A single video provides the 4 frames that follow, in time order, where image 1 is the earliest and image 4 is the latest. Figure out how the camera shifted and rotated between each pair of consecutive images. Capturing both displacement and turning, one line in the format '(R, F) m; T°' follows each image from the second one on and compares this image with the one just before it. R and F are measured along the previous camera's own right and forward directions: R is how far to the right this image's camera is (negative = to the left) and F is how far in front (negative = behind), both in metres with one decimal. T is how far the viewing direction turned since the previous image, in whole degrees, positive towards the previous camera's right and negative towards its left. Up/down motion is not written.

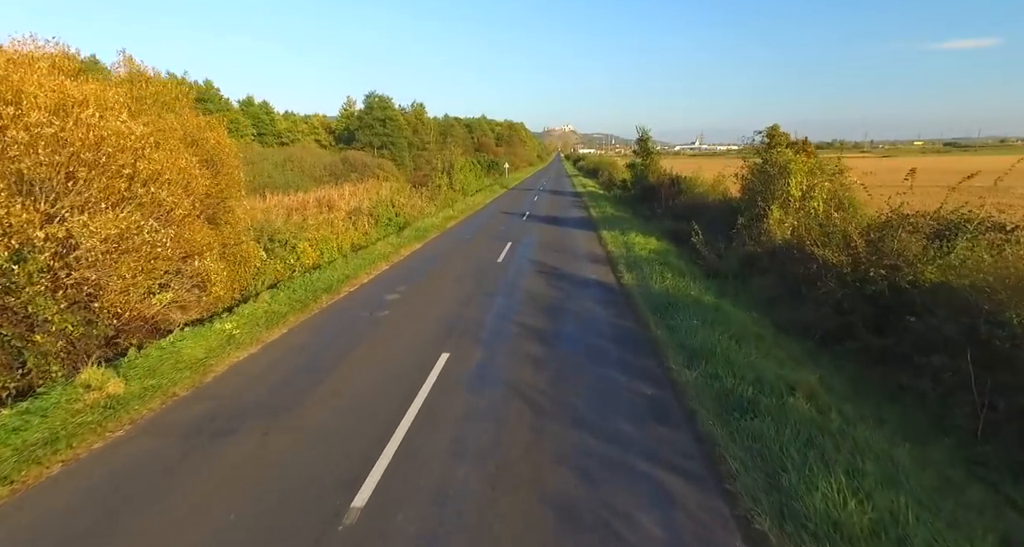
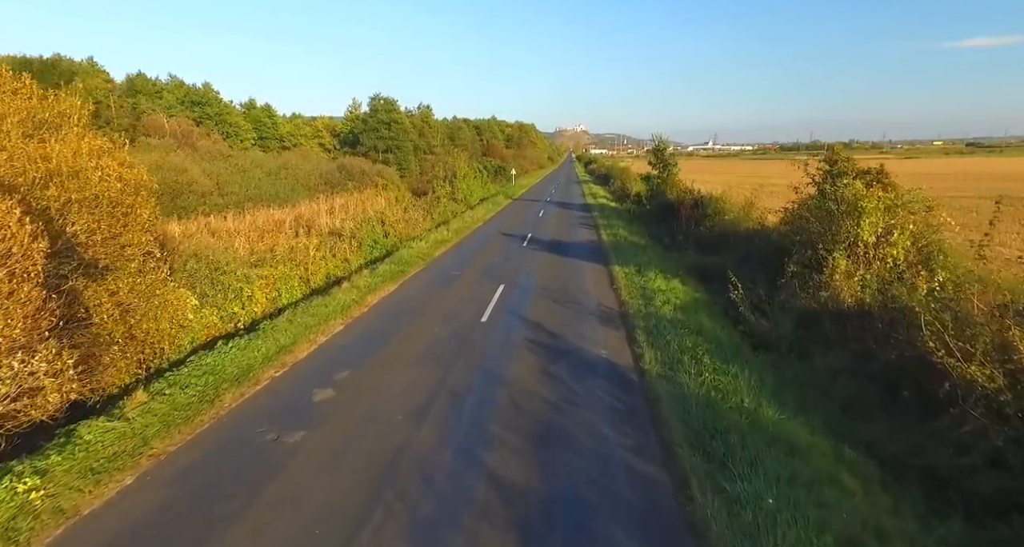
(+0.3, +2.1) m; -1°
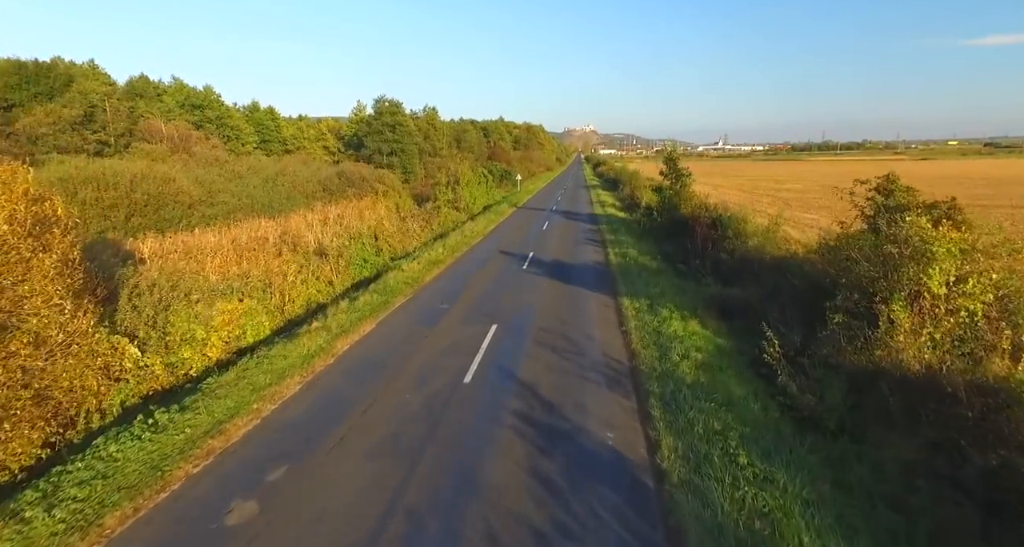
(+0.2, +1.3) m; -1°
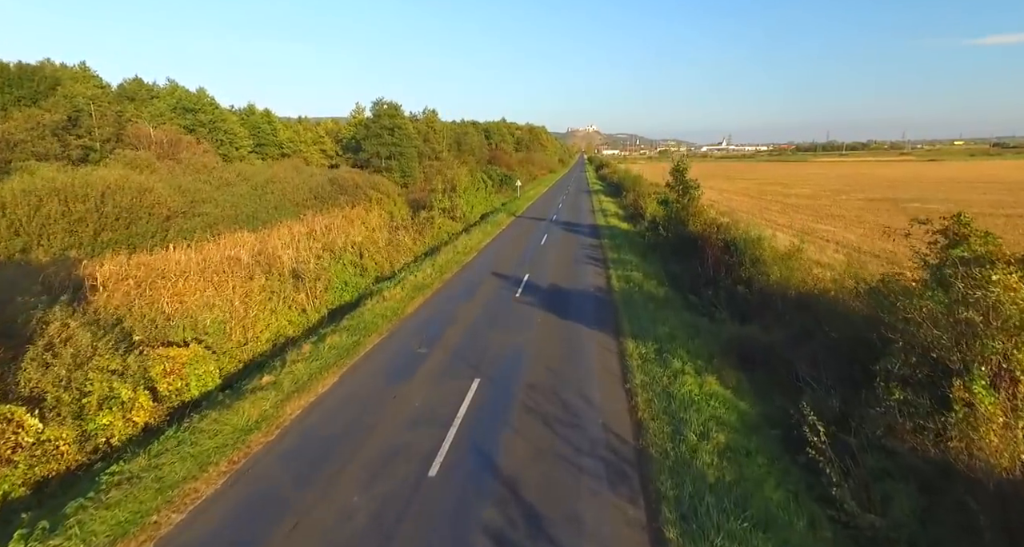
(+0.2, +1.3) m; 0°
